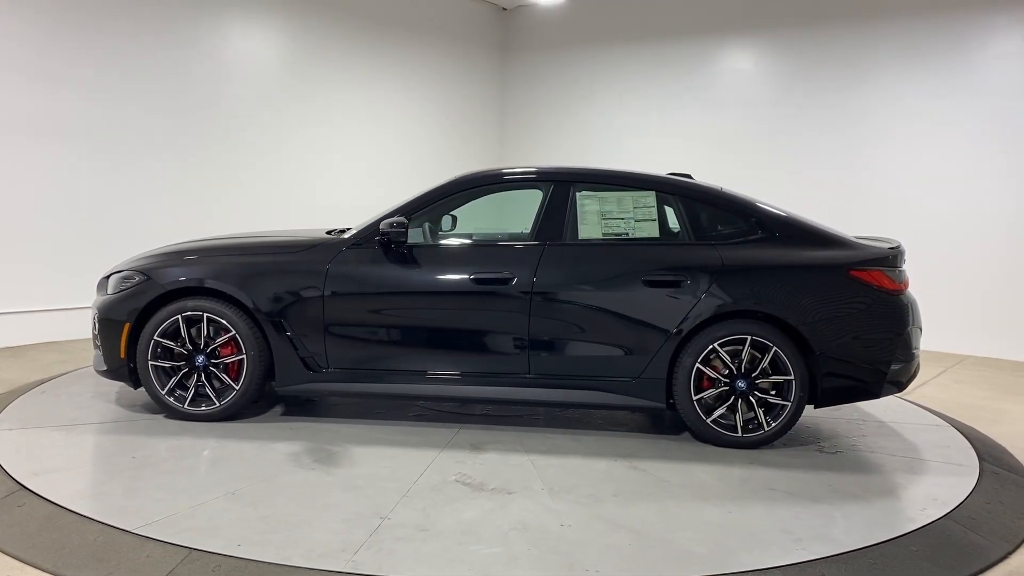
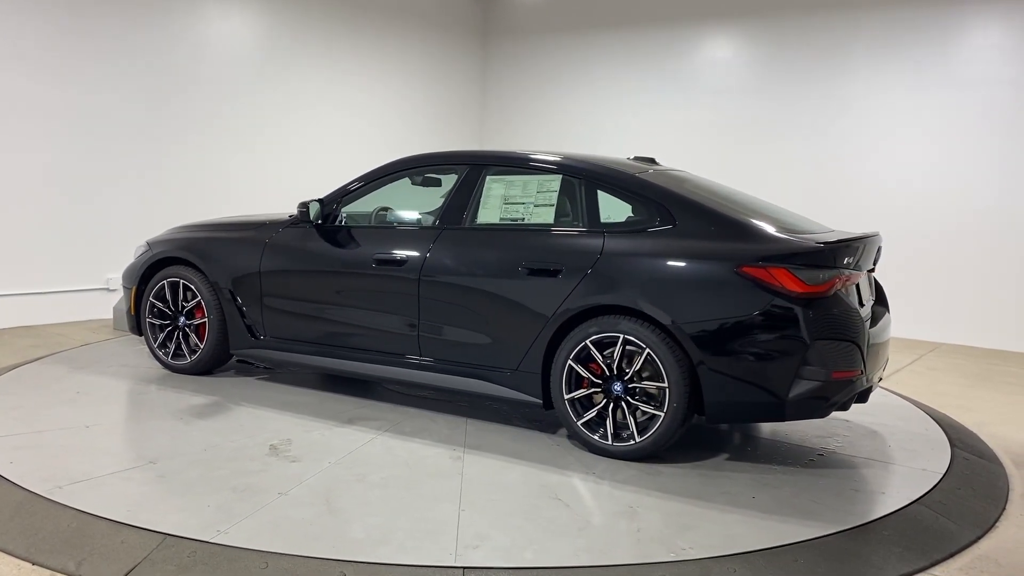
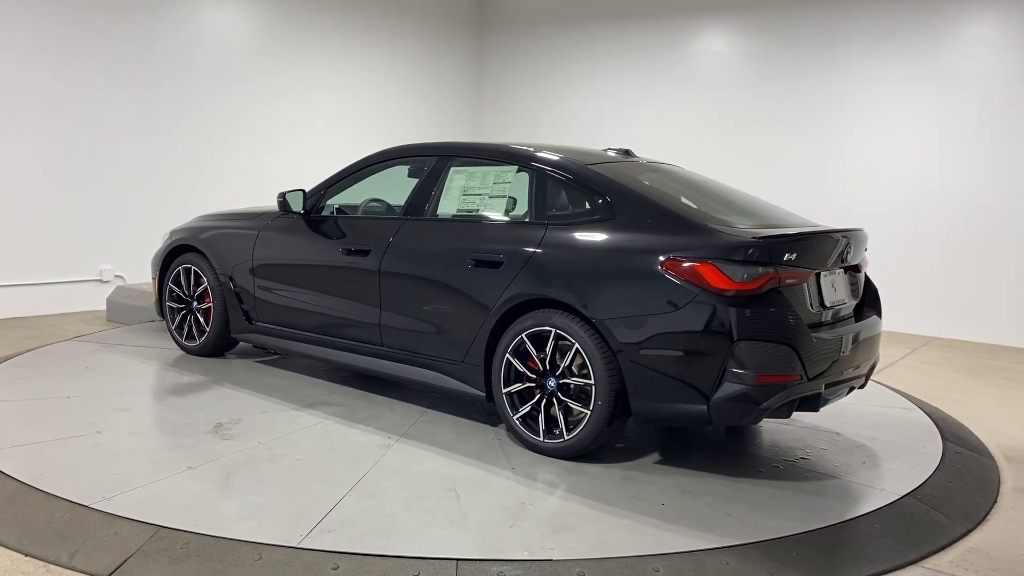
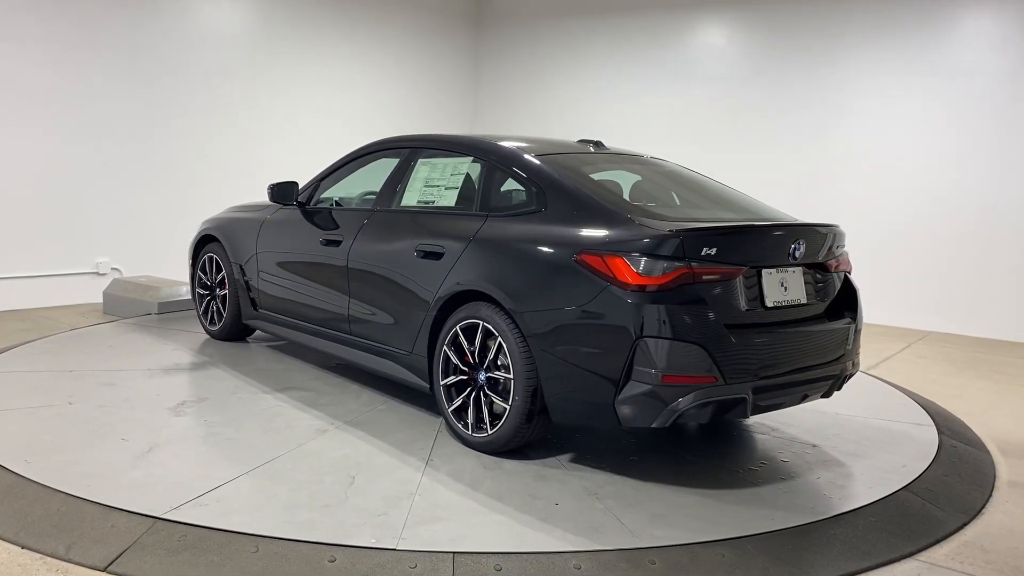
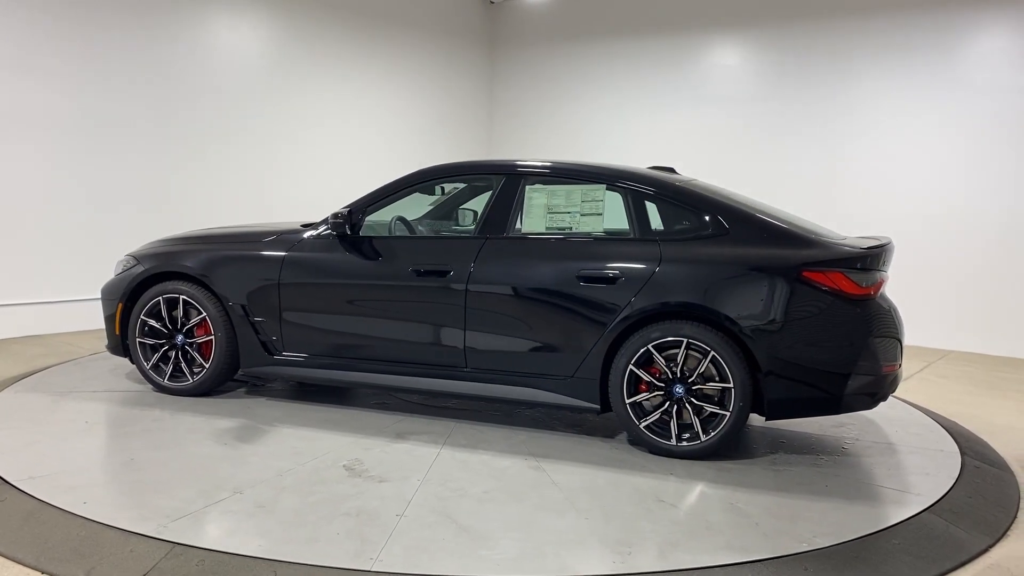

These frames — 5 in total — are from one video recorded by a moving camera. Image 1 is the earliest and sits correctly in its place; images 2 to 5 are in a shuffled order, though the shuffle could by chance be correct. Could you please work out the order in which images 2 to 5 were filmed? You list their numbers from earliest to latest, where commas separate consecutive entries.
5, 2, 3, 4
